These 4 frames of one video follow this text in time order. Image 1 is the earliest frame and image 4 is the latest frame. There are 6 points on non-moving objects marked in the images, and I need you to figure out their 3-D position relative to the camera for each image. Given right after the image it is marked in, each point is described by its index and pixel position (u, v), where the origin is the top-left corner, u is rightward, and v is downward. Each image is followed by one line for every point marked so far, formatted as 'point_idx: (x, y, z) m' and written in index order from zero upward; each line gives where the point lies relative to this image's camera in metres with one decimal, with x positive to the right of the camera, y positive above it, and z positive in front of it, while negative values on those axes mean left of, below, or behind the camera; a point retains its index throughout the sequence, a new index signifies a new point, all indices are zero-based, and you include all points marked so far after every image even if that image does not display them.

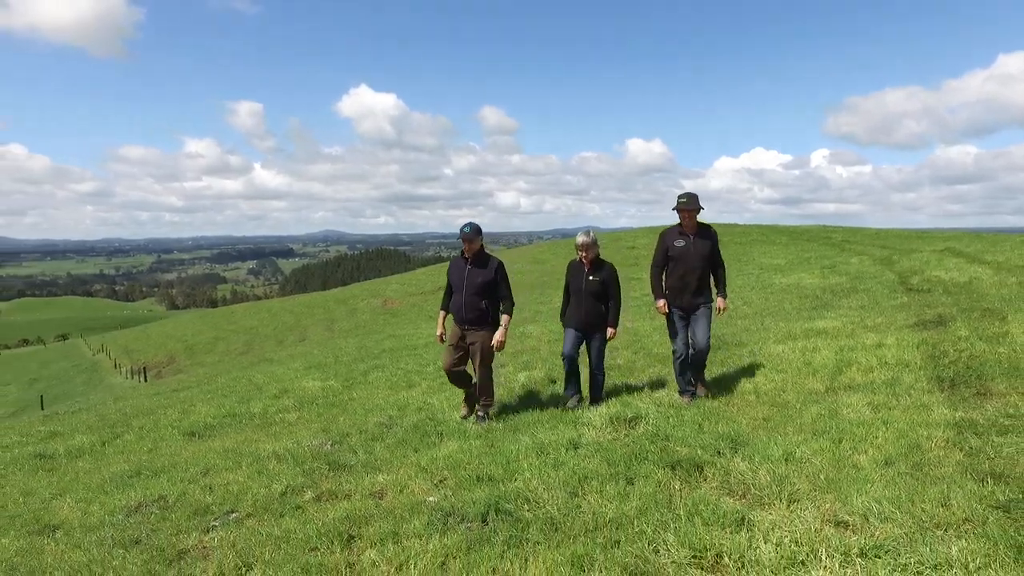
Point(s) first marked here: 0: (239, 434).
0: (-5.3, -2.8, +12.4) m
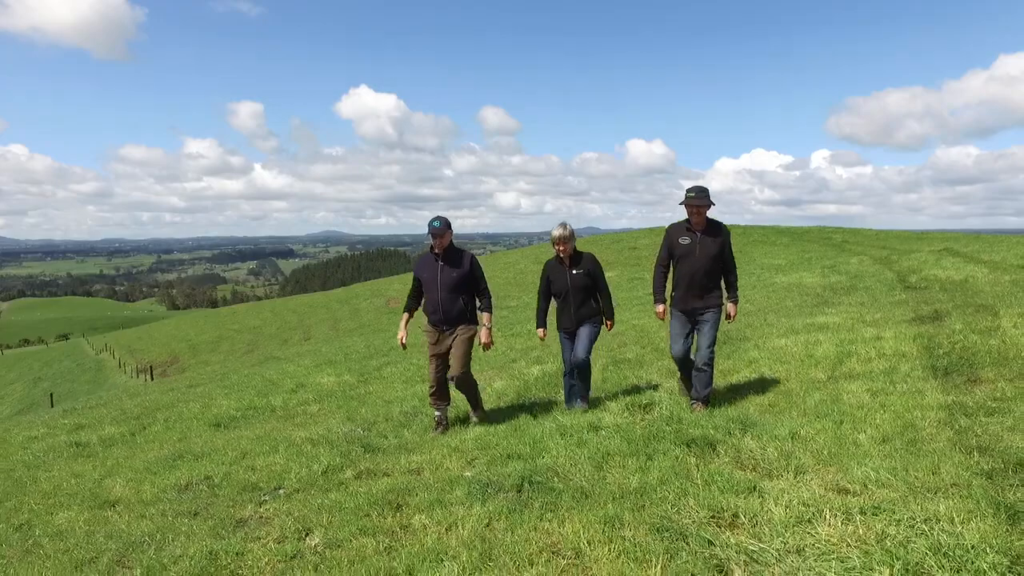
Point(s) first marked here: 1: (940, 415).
0: (-5.0, -2.8, +13.0) m
1: (+4.6, -1.4, +6.8) m
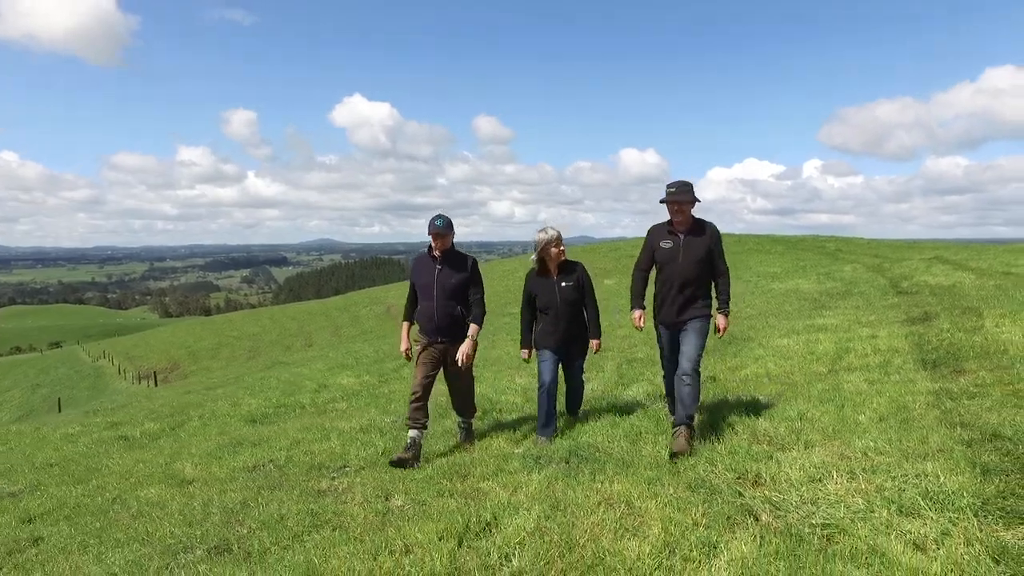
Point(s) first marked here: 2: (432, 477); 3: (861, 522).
0: (-4.6, -2.8, +13.9) m
1: (+5.1, -1.4, +7.8) m
2: (-0.9, -2.1, +7.0) m
3: (+2.7, -1.8, +4.8) m
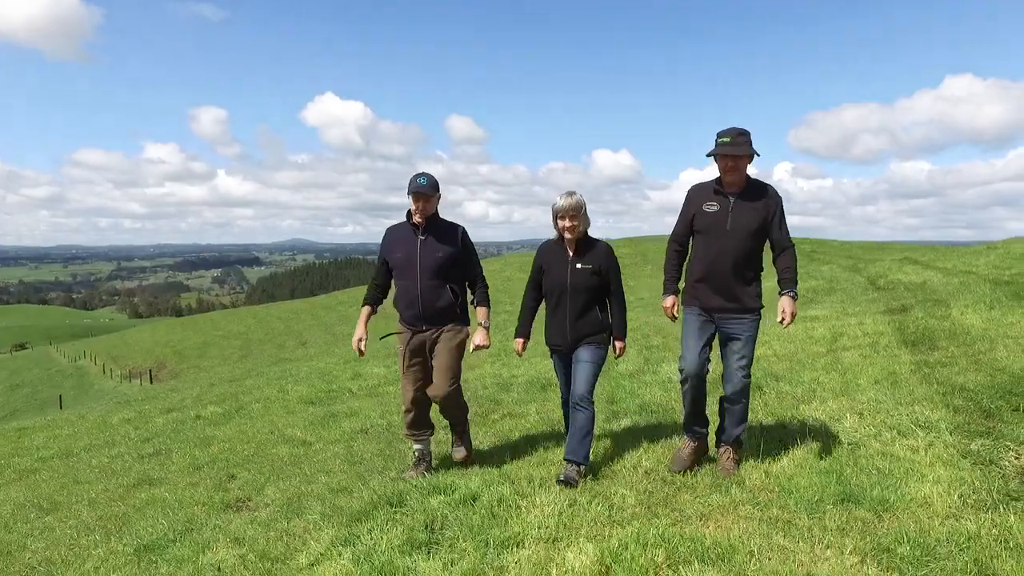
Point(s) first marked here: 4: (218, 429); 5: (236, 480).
0: (-3.6, -2.7, +15.7) m
1: (+6.3, -1.2, +10.0) m
2: (+0.3, -2.0, +9.0) m
3: (+4.0, -1.7, +6.9) m
4: (-6.4, -3.0, +13.8) m
5: (-3.6, -2.5, +8.2) m
